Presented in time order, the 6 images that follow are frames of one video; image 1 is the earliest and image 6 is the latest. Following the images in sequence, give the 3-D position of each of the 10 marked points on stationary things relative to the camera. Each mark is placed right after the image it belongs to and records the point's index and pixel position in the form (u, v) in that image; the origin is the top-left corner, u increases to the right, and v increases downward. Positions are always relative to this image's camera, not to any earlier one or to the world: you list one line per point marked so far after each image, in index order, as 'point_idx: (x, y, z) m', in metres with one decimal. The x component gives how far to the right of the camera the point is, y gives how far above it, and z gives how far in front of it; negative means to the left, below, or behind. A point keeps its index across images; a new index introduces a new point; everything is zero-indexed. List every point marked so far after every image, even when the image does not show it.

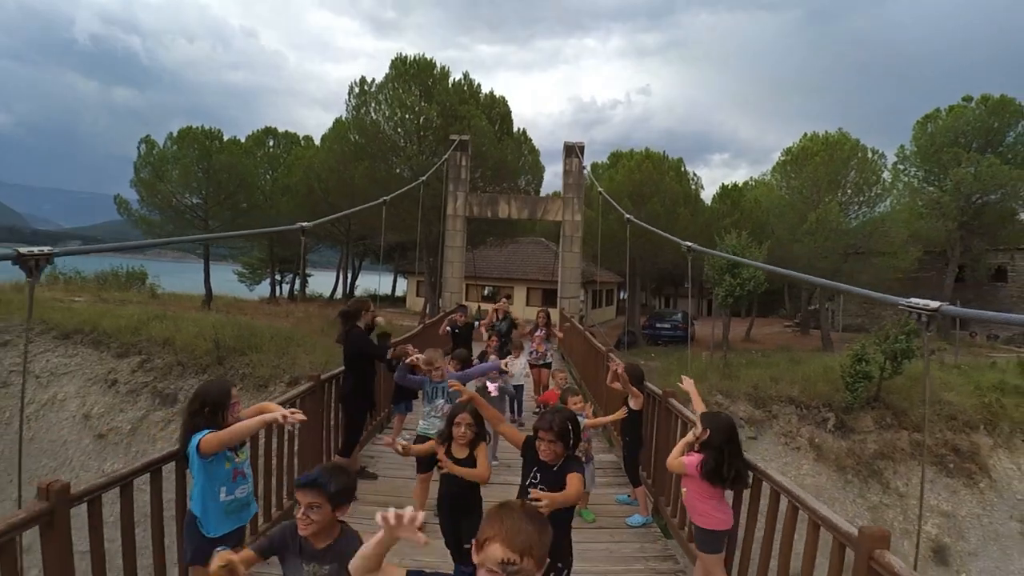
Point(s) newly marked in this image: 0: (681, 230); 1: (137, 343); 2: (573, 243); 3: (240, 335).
0: (+5.3, +1.9, +20.0) m
1: (-8.3, -1.2, +14.6) m
2: (+1.5, +1.2, +15.3) m
3: (-6.0, -1.0, +14.5) m
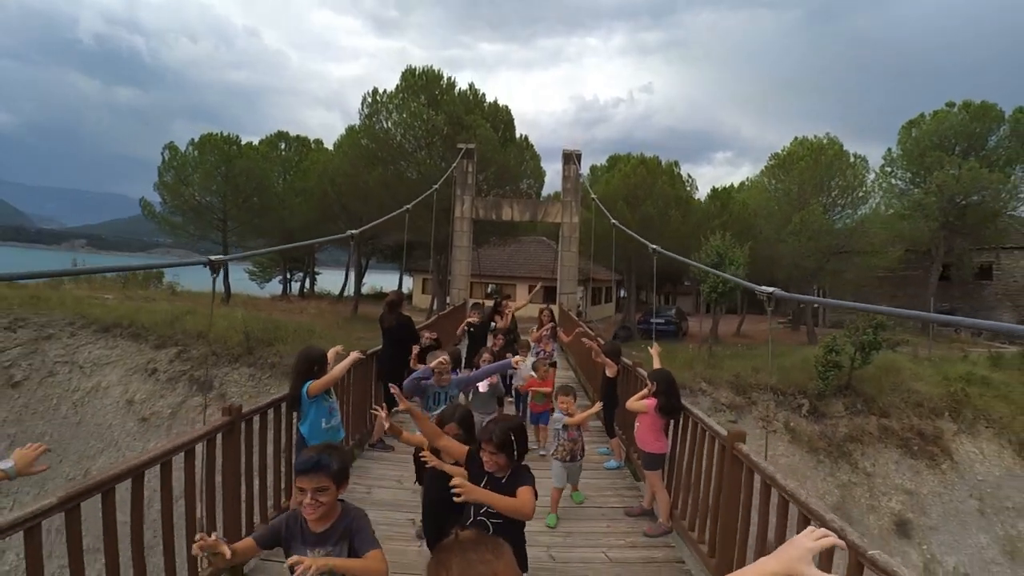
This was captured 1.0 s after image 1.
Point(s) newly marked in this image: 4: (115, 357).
0: (+5.3, +2.0, +21.2) m
1: (-8.2, -1.1, +15.9) m
2: (+1.5, +1.2, +16.5) m
3: (-5.9, -1.0, +15.8) m
4: (-9.5, -1.6, +15.7) m
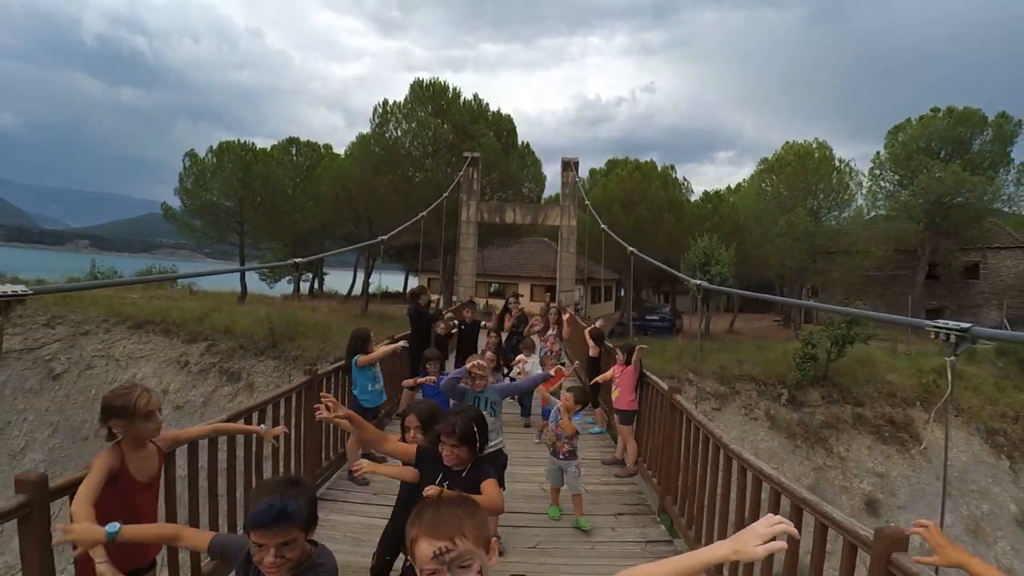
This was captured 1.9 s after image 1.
0: (+5.4, +2.0, +22.4) m
1: (-8.2, -1.1, +17.1) m
2: (+1.6, +1.2, +17.7) m
3: (-5.9, -1.0, +17.0) m
4: (-9.4, -1.6, +16.9) m
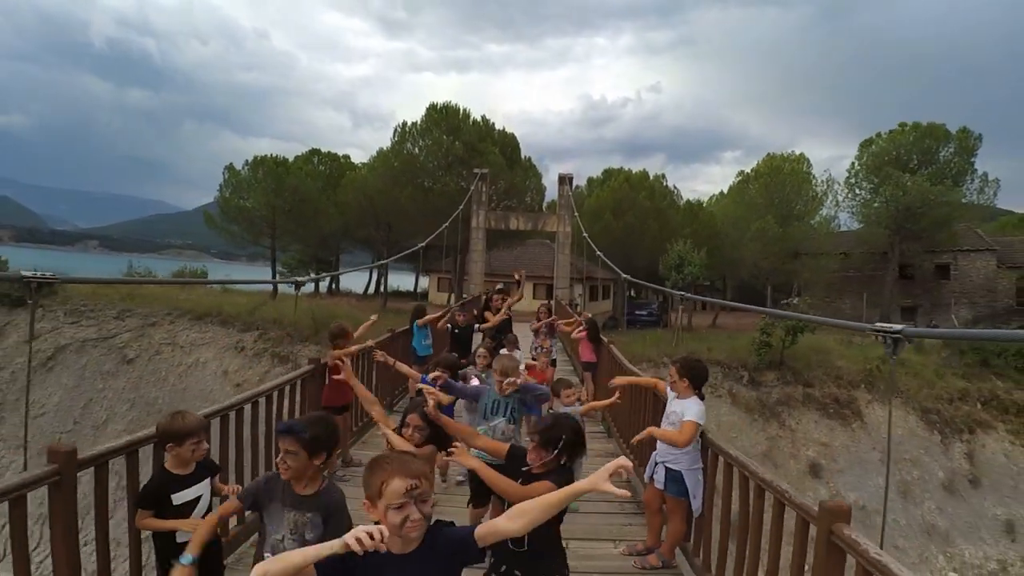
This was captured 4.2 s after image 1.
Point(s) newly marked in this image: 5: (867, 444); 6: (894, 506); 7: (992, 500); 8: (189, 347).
0: (+5.5, +2.1, +25.2) m
1: (-8.1, -1.1, +20.0) m
2: (+1.7, +1.3, +20.6) m
3: (-5.8, -0.9, +19.9) m
4: (-9.3, -1.5, +19.8) m
5: (+10.1, -4.4, +18.3) m
6: (+9.9, -5.7, +16.8) m
7: (+13.1, -5.8, +17.5) m
8: (-9.8, -1.8, +19.7) m
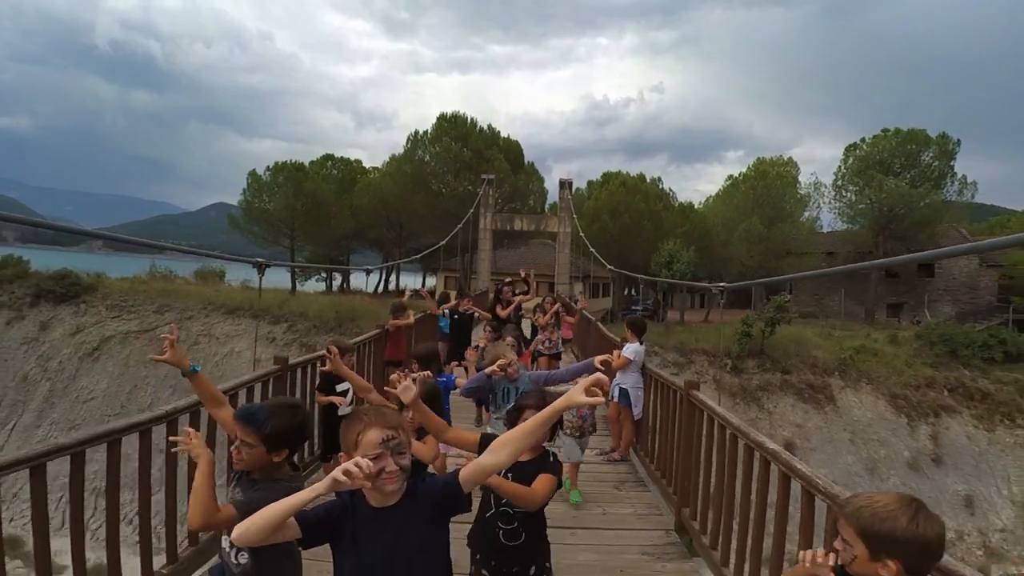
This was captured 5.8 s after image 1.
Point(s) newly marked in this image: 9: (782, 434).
0: (+5.7, +2.2, +27.0) m
1: (-7.9, -0.9, +22.0) m
2: (+1.8, +1.4, +22.4) m
3: (-5.6, -0.8, +21.8) m
4: (-9.2, -1.4, +21.8) m
5: (+10.2, -4.3, +20.1) m
6: (+10.1, -5.6, +18.7) m
7: (+13.2, -5.6, +19.3) m
8: (-9.7, -1.7, +21.6) m
9: (+8.2, -4.4, +19.5) m
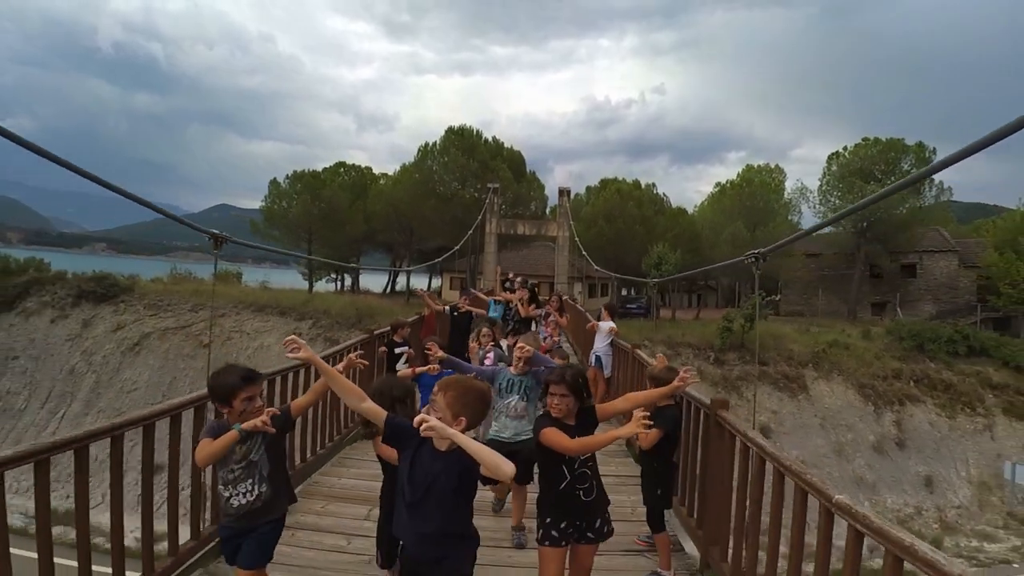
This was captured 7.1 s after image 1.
0: (+5.8, +2.2, +29.2) m
1: (-7.8, -1.0, +24.1) m
2: (+1.9, +1.4, +24.6) m
3: (-5.5, -0.8, +23.9) m
4: (-9.1, -1.5, +23.9) m
5: (+10.3, -4.3, +22.2) m
6: (+10.2, -5.6, +20.8) m
7: (+13.3, -5.6, +21.4) m
8: (-9.5, -1.7, +23.7) m
9: (+8.3, -4.4, +21.6) m
